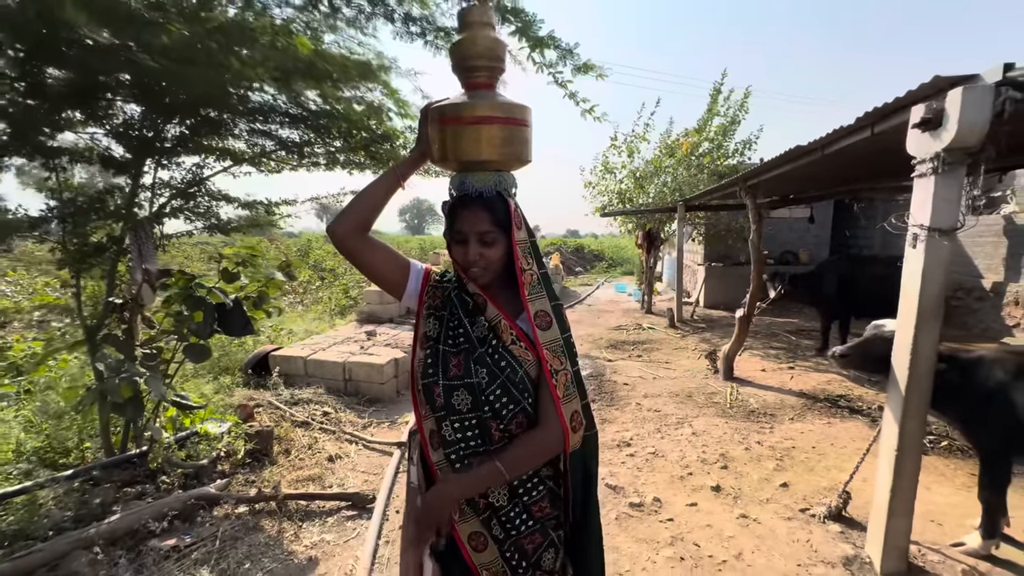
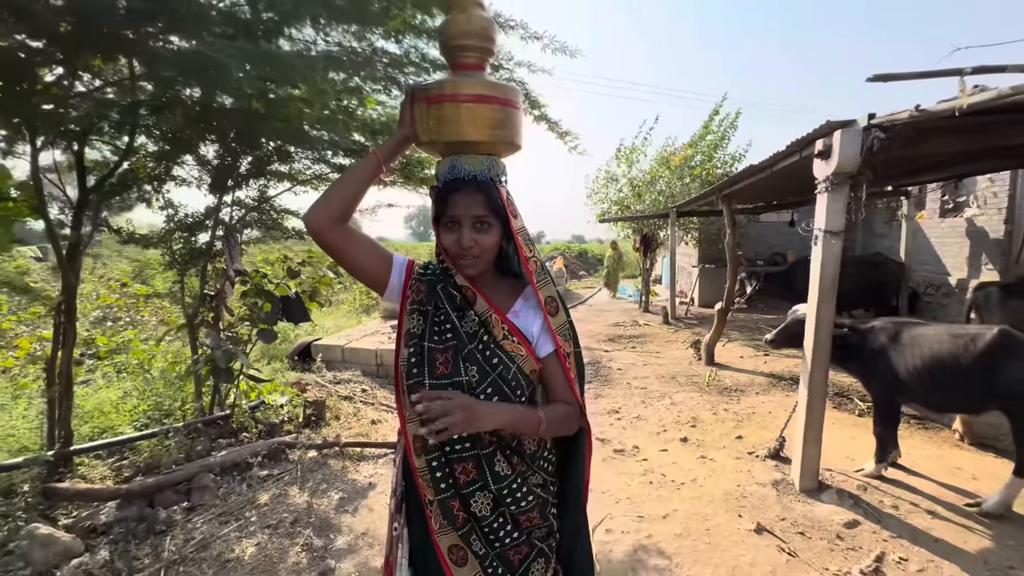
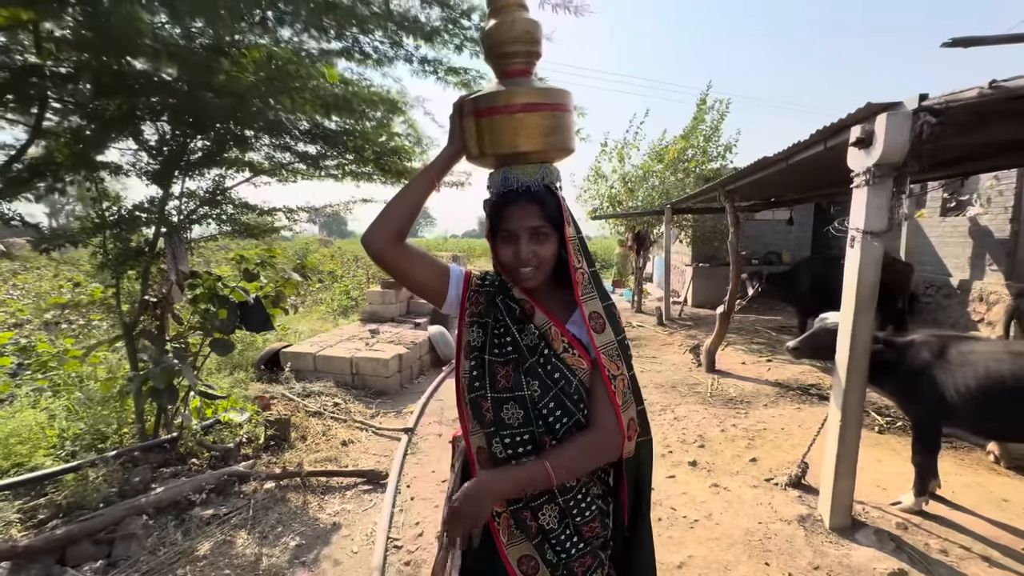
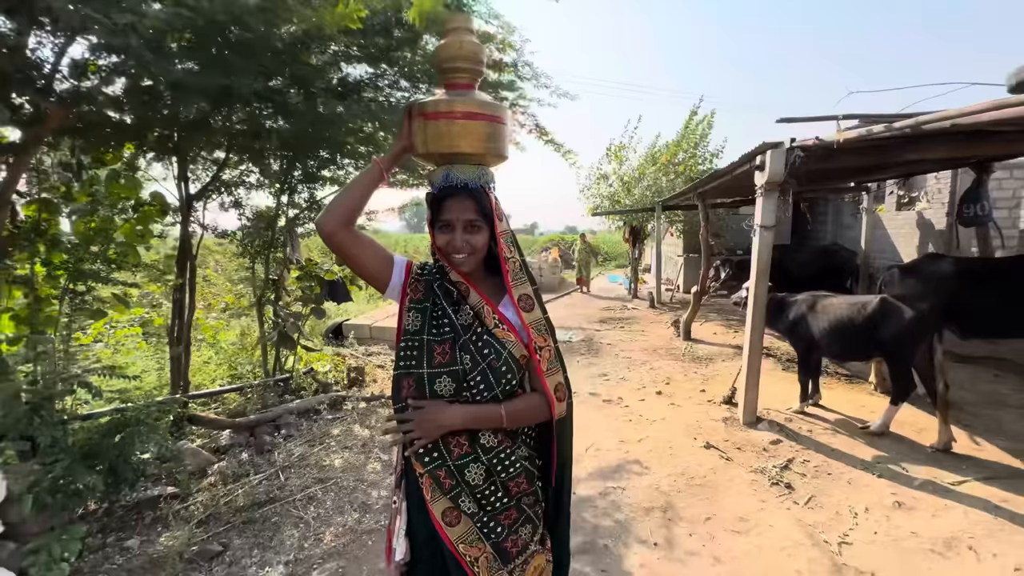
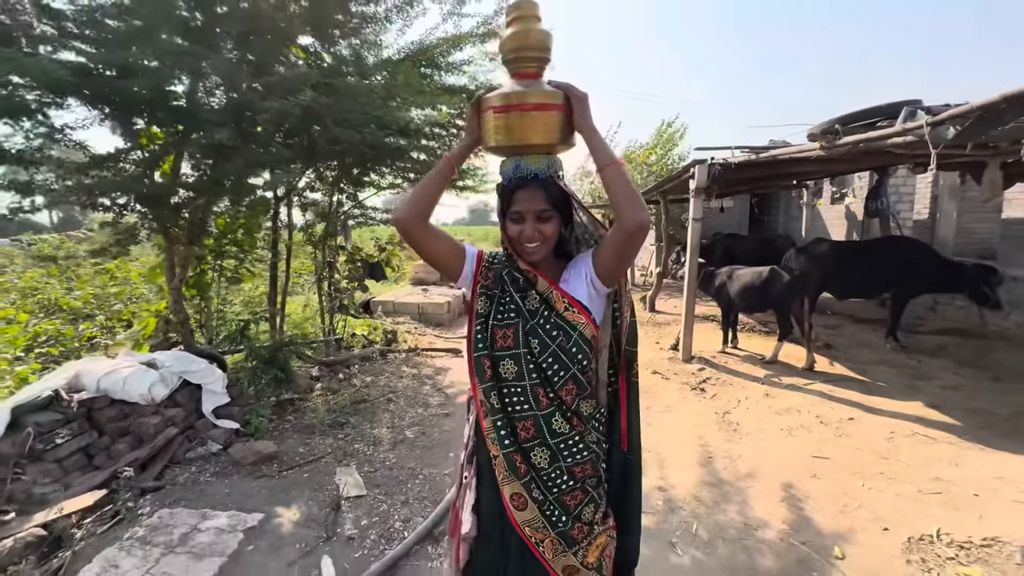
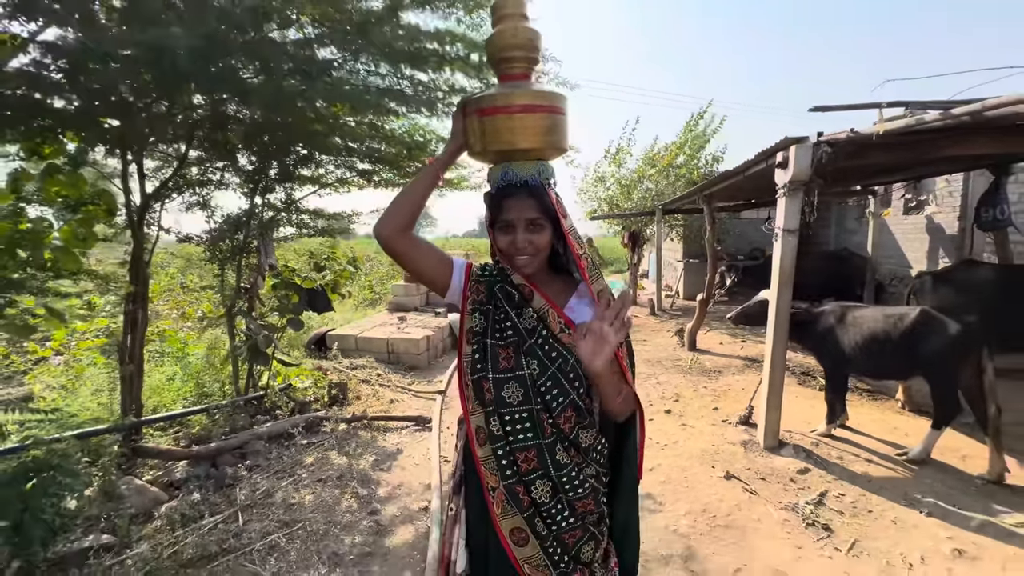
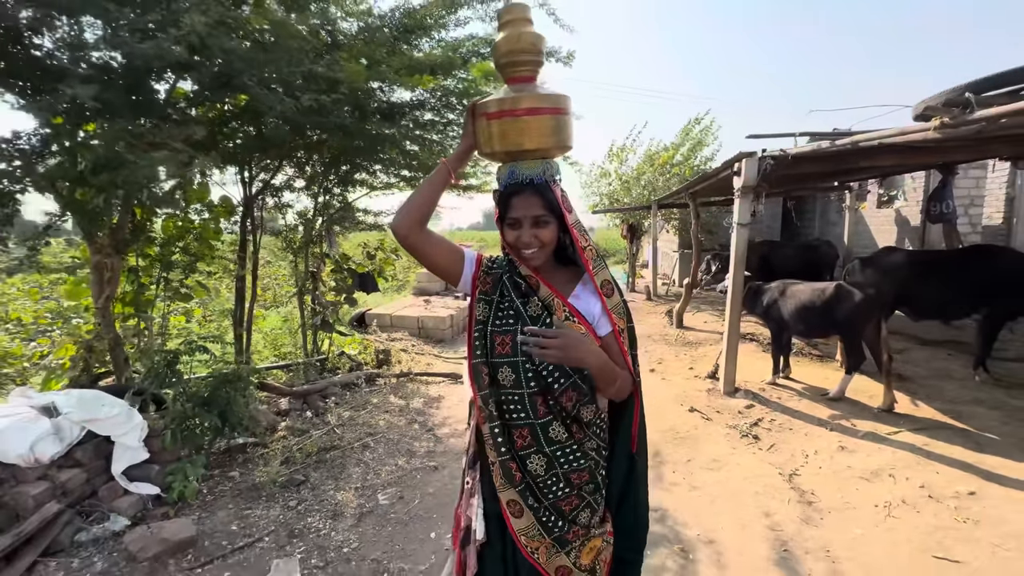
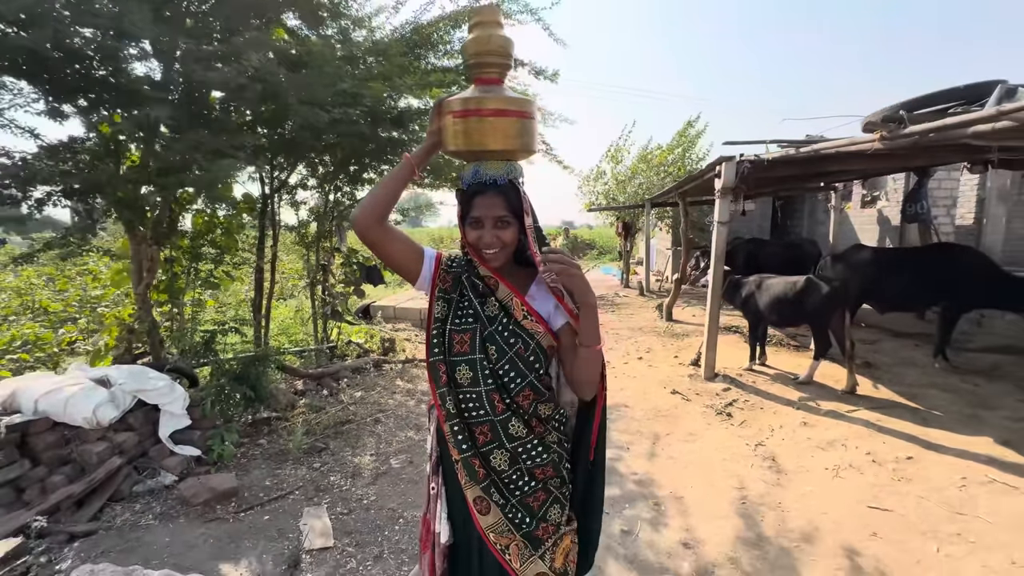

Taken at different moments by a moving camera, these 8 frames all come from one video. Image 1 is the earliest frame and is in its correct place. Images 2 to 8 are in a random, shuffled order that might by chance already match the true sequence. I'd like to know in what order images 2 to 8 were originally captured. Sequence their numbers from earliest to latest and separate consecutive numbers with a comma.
3, 2, 6, 4, 7, 8, 5
